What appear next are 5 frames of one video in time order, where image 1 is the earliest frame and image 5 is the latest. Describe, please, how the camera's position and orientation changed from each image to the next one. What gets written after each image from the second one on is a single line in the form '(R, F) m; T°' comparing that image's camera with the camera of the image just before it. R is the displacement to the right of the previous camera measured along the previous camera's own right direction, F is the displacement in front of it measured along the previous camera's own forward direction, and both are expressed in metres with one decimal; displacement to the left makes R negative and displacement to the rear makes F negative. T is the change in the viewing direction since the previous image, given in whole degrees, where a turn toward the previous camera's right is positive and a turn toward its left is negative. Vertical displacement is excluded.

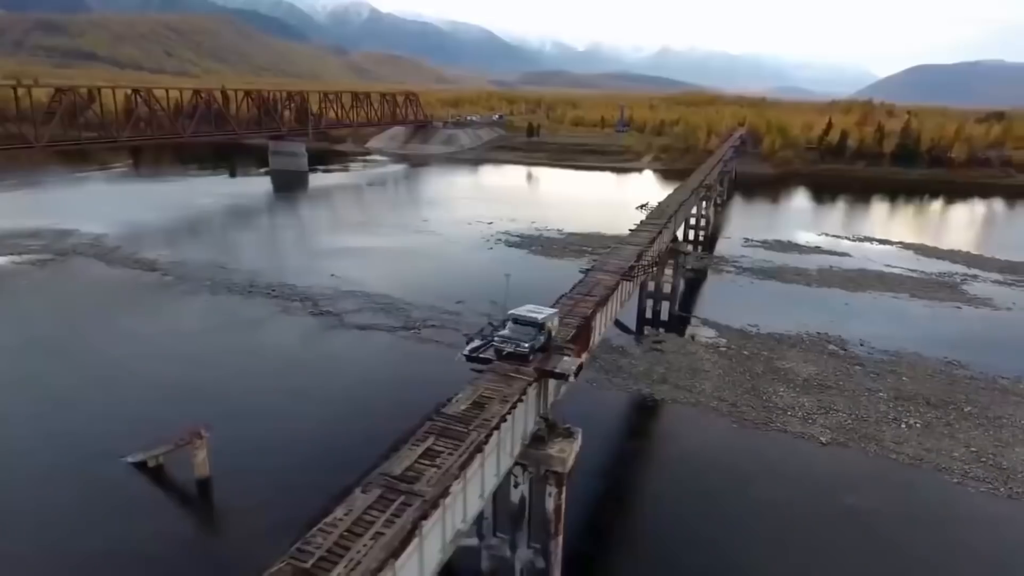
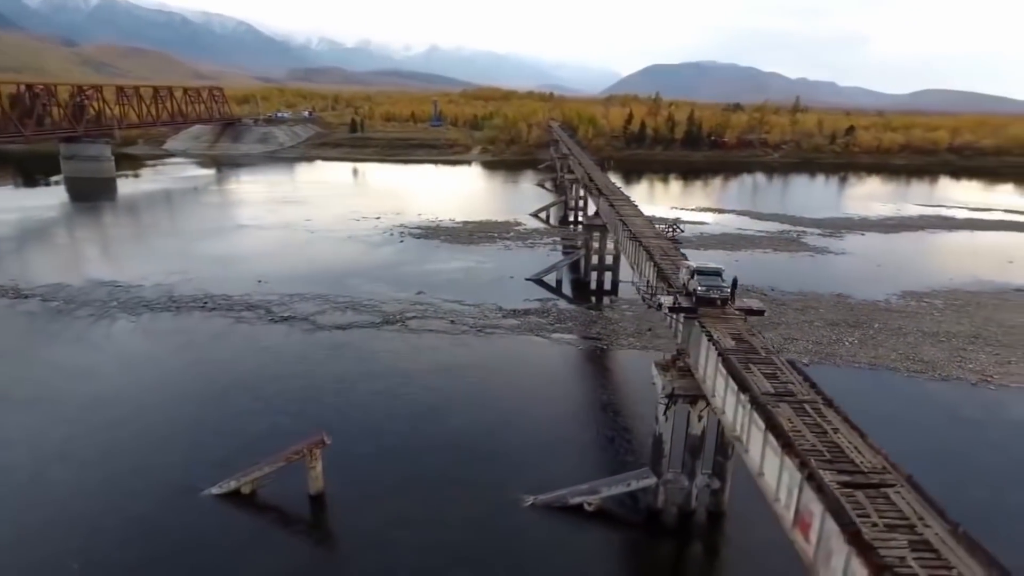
(-7.3, +0.4) m; +19°
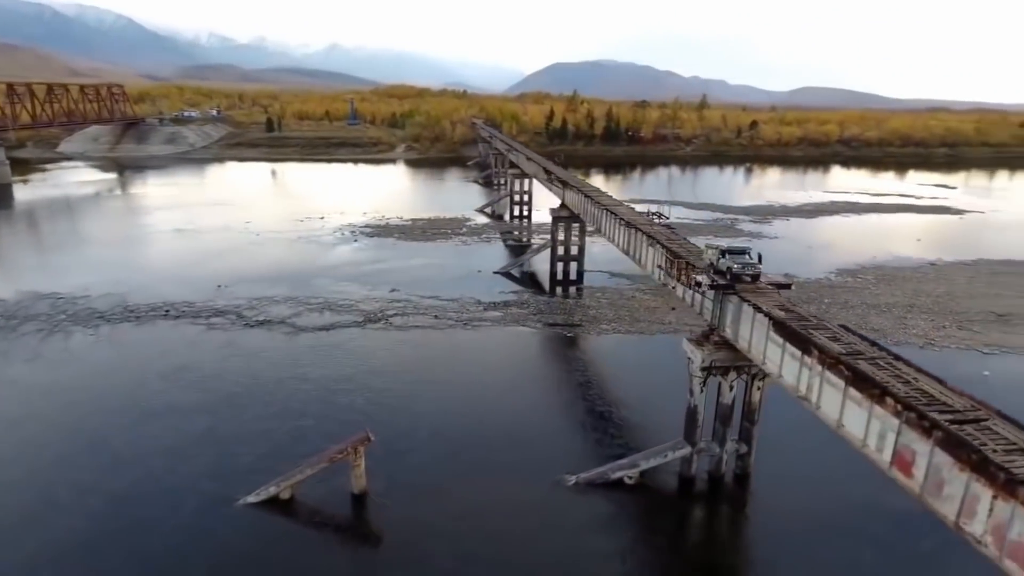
(-2.7, -0.1) m; +8°
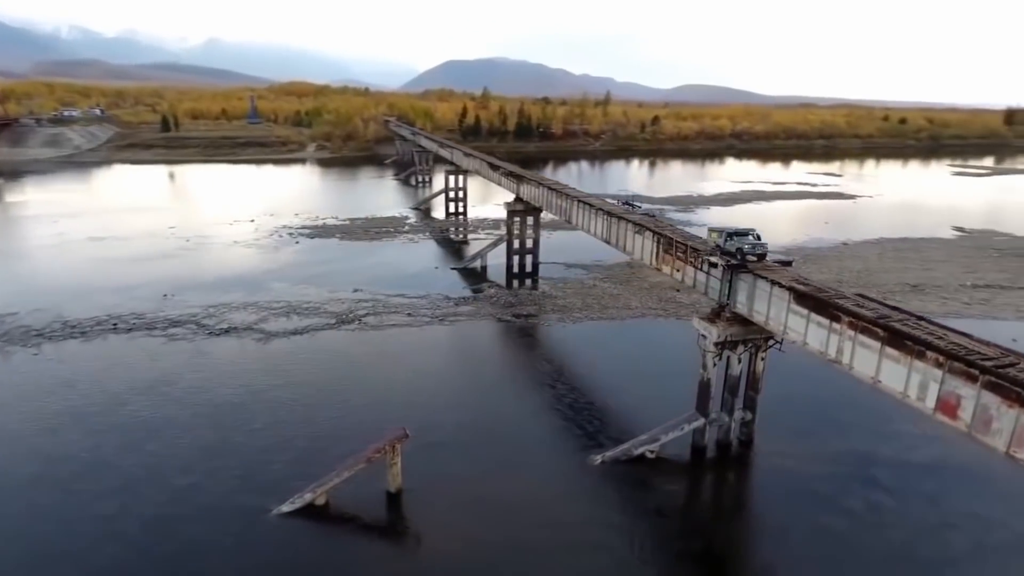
(-2.7, -0.1) m; +9°
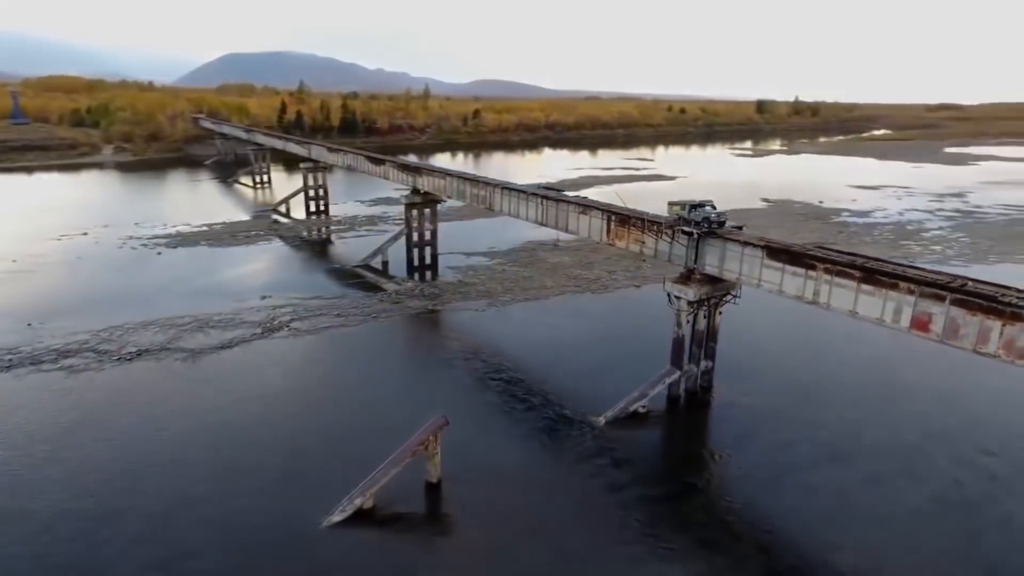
(-4.4, +0.1) m; +17°
